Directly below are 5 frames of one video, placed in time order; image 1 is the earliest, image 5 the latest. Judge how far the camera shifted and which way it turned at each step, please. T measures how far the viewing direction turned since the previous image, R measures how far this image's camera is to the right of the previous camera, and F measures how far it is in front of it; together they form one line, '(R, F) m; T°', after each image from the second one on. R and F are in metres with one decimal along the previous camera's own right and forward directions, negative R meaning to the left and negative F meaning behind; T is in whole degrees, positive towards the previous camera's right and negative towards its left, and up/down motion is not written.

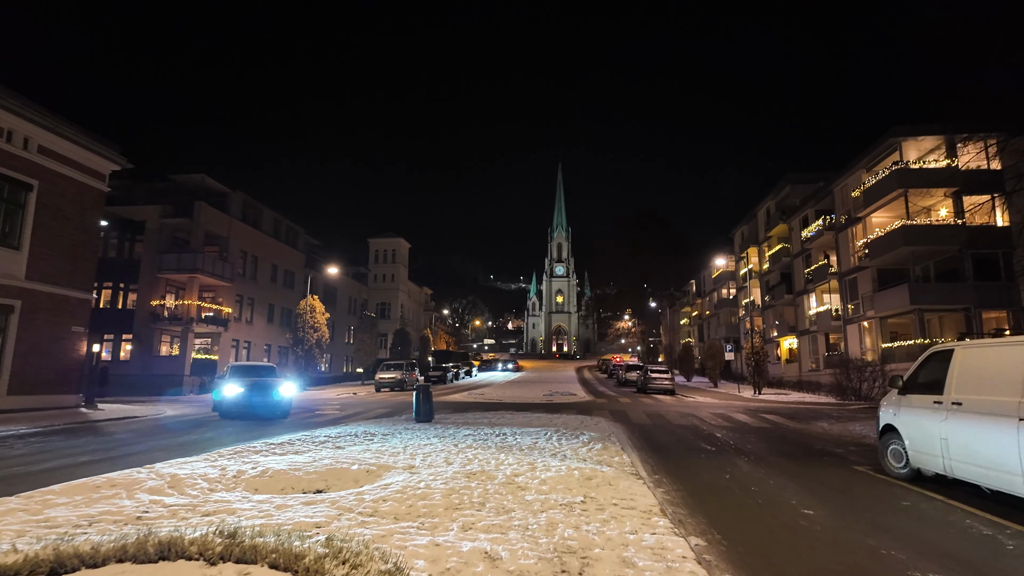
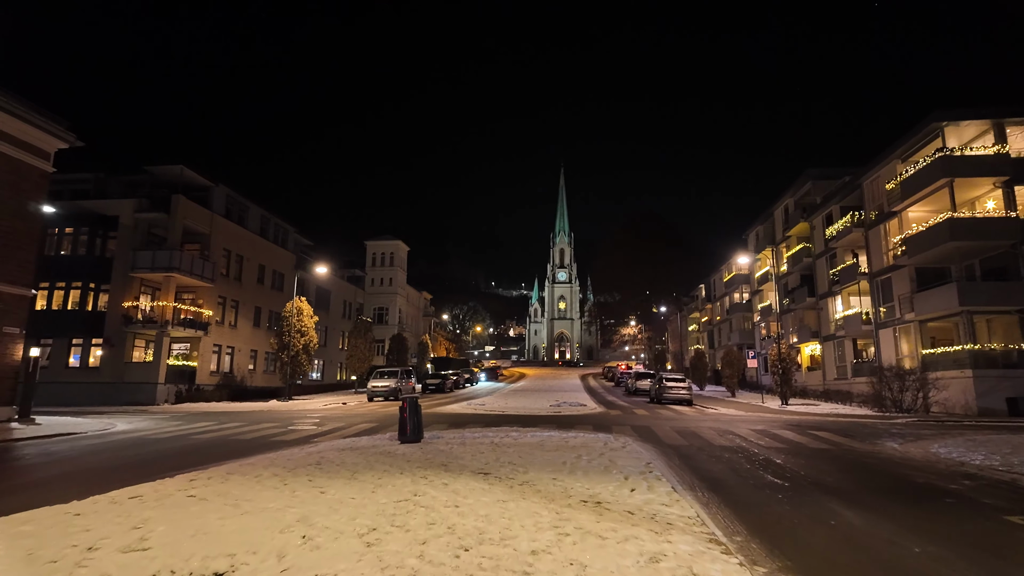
(-0.1, +2.7) m; 0°
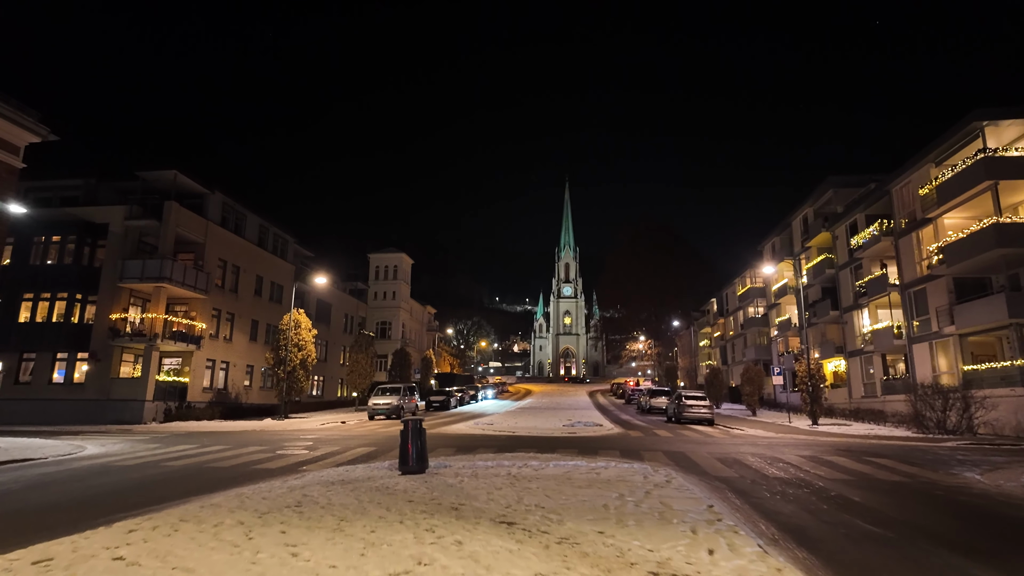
(-0.3, +1.8) m; 0°
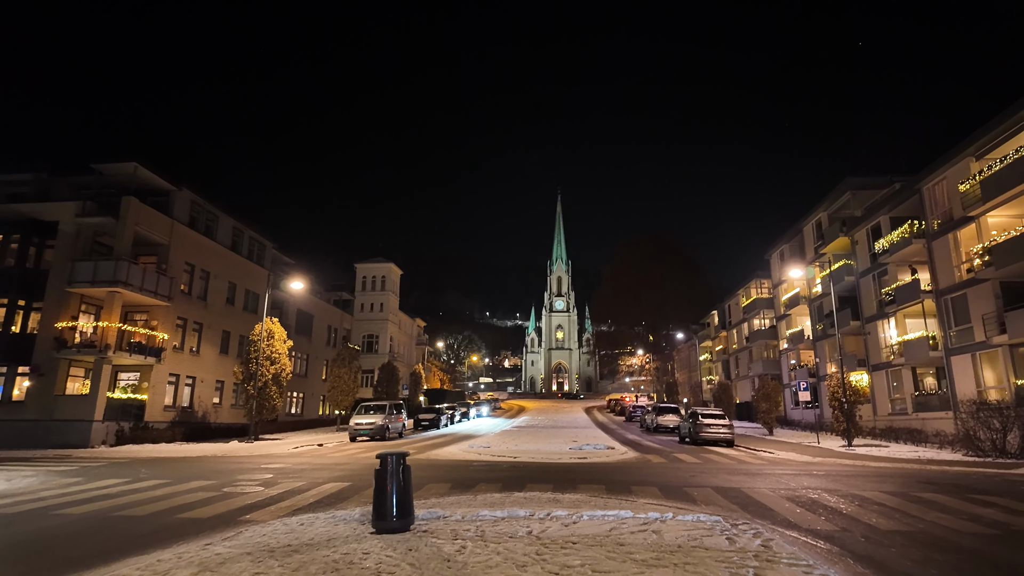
(-0.4, +3.0) m; +1°
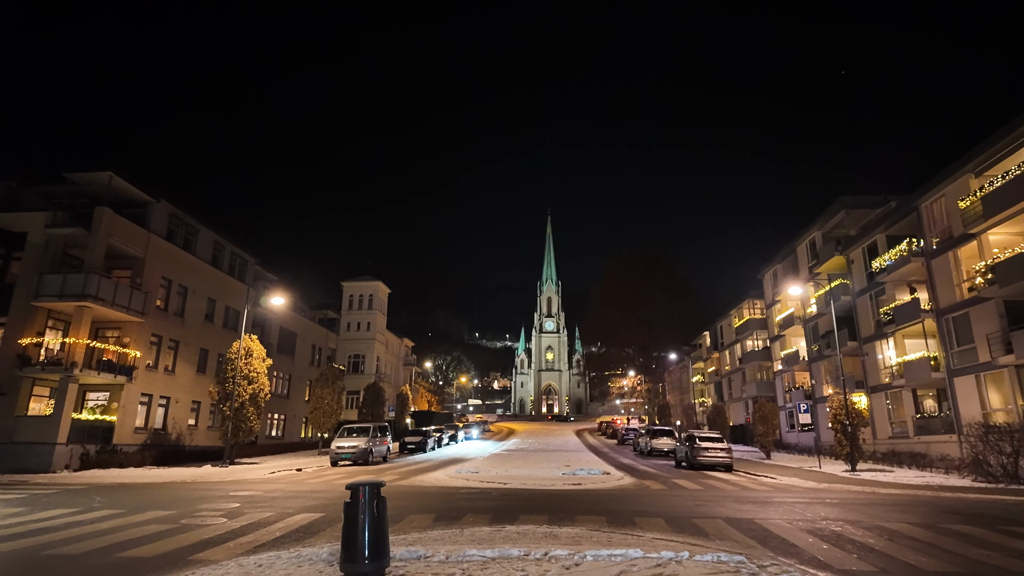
(0.0, +1.0) m; +1°
